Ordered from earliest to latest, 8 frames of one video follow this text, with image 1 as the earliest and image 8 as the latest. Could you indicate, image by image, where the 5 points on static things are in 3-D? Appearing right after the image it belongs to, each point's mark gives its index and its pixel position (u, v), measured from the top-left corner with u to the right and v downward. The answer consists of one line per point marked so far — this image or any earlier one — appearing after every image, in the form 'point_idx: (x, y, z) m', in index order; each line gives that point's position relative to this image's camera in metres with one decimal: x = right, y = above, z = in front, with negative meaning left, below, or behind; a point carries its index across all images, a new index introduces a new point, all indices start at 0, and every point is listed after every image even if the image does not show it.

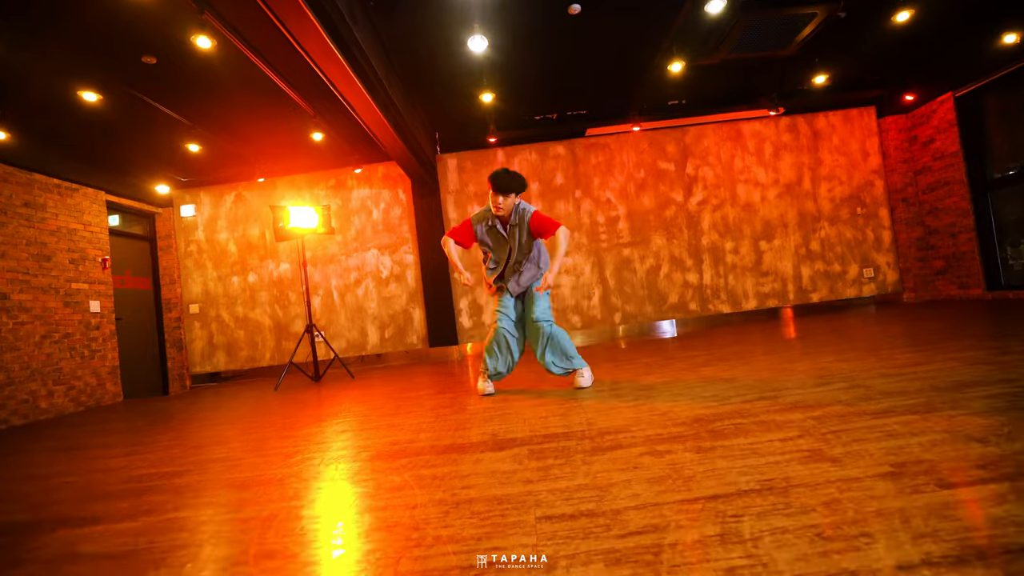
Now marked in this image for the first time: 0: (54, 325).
0: (-4.2, -0.3, +4.6) m
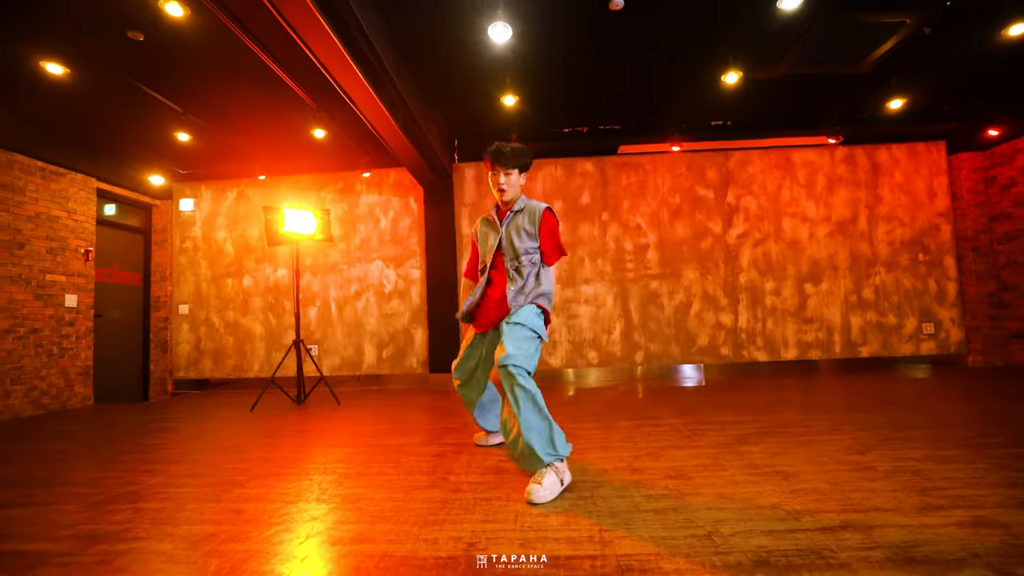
0: (-4.1, -0.3, +4.2) m
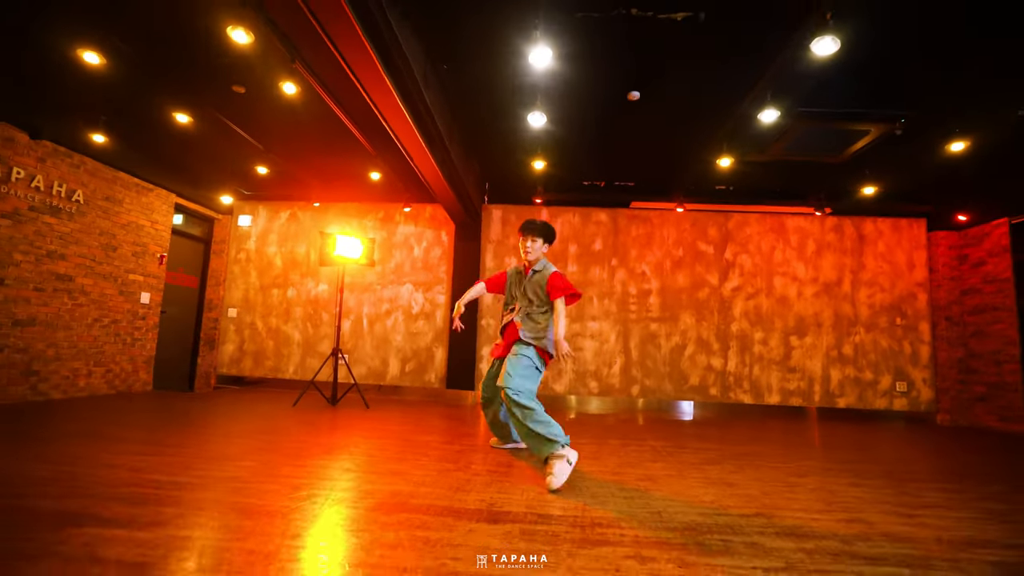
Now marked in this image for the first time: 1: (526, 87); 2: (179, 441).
0: (-4.0, -0.2, +4.9) m
1: (+0.1, +1.4, +3.6) m
2: (-2.1, -1.0, +3.3) m
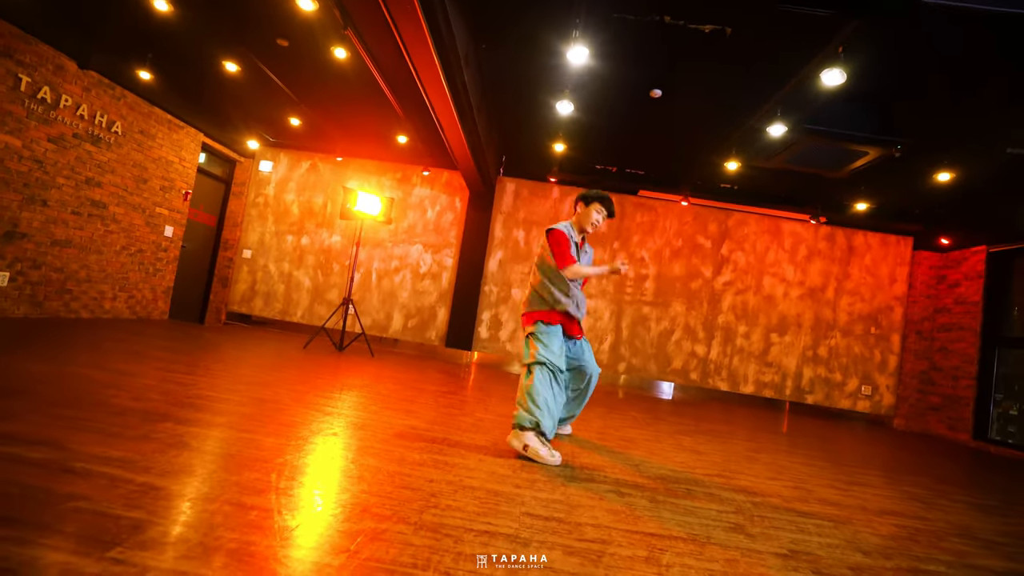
0: (-3.9, +0.5, +5.2) m
1: (+0.3, +1.6, +3.8) m
2: (-2.1, -0.6, +3.6) m
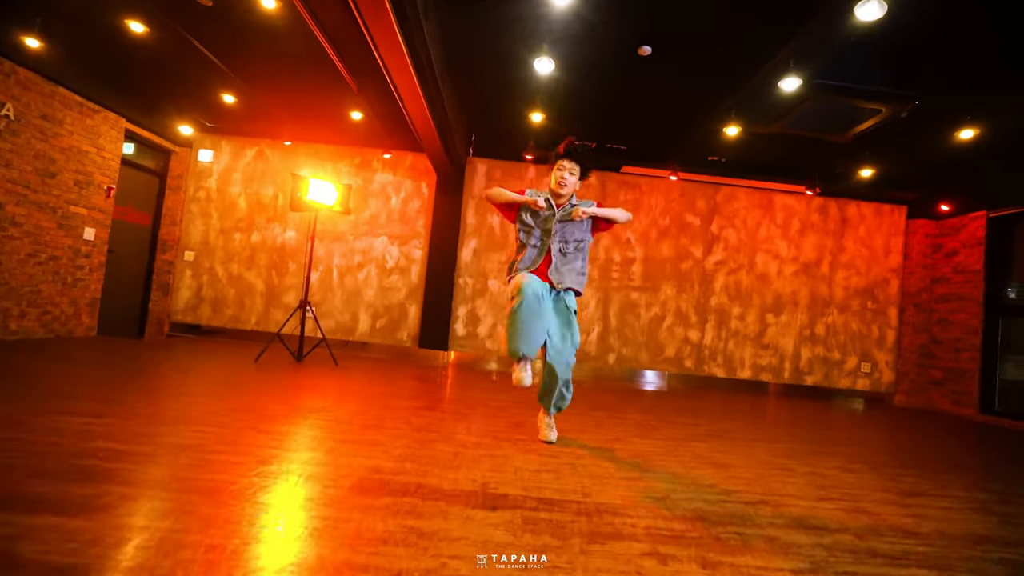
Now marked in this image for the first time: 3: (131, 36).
0: (-4.1, +0.4, +4.4) m
1: (+0.1, +1.7, +3.2) m
2: (-2.2, -0.6, +3.0) m
3: (-2.7, +1.8, +3.6) m
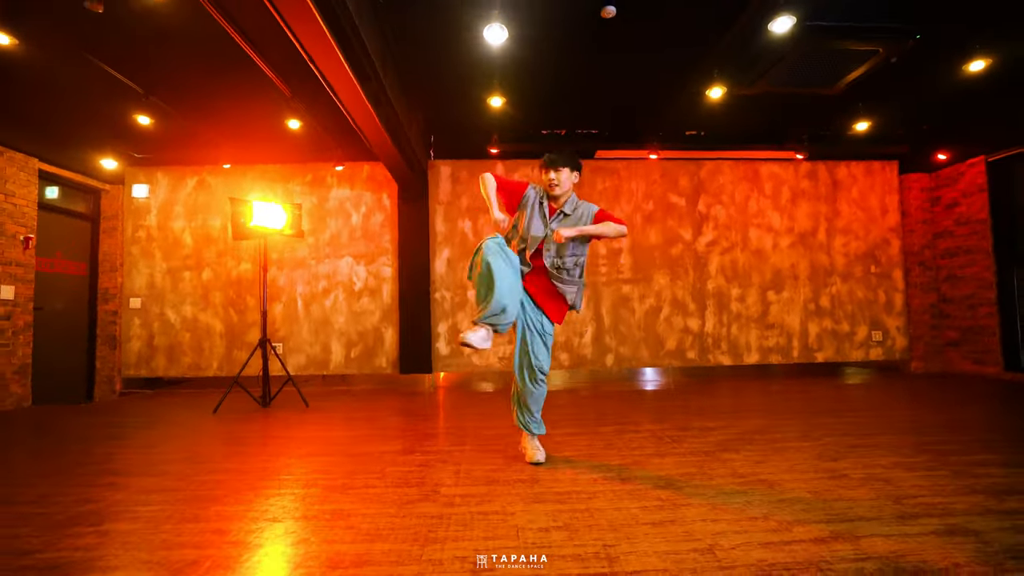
0: (-4.3, -0.2, +3.8) m
1: (-0.2, +1.6, +2.8) m
2: (-2.2, -0.9, +2.4) m
3: (-3.0, +1.4, +3.0) m
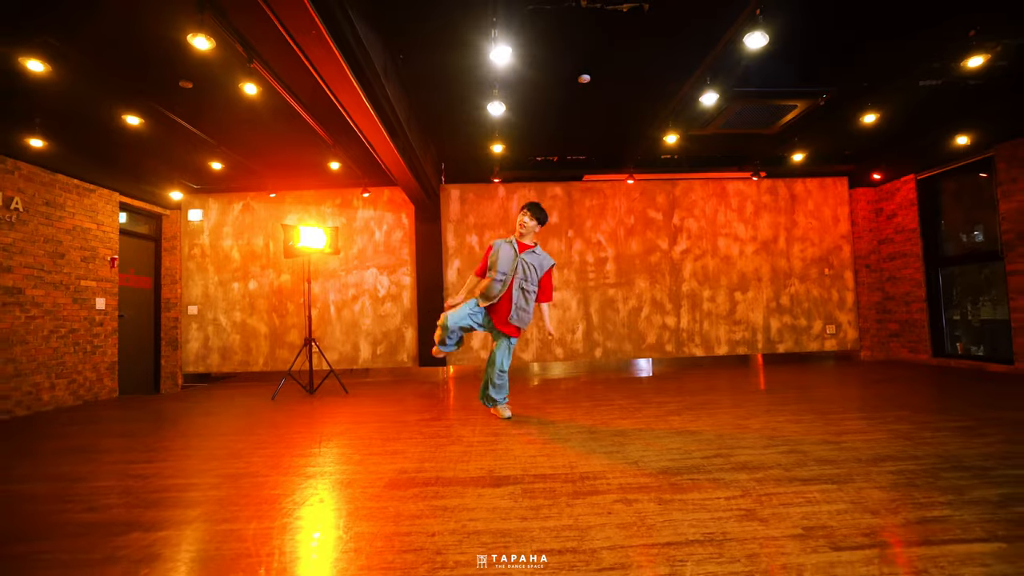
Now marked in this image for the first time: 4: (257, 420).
0: (-4.3, -0.3, +4.8) m
1: (-0.2, +1.6, +3.7) m
2: (-2.2, -1.0, +3.3) m
3: (-3.0, +1.3, +4.0) m
4: (-2.1, -1.1, +4.2) m
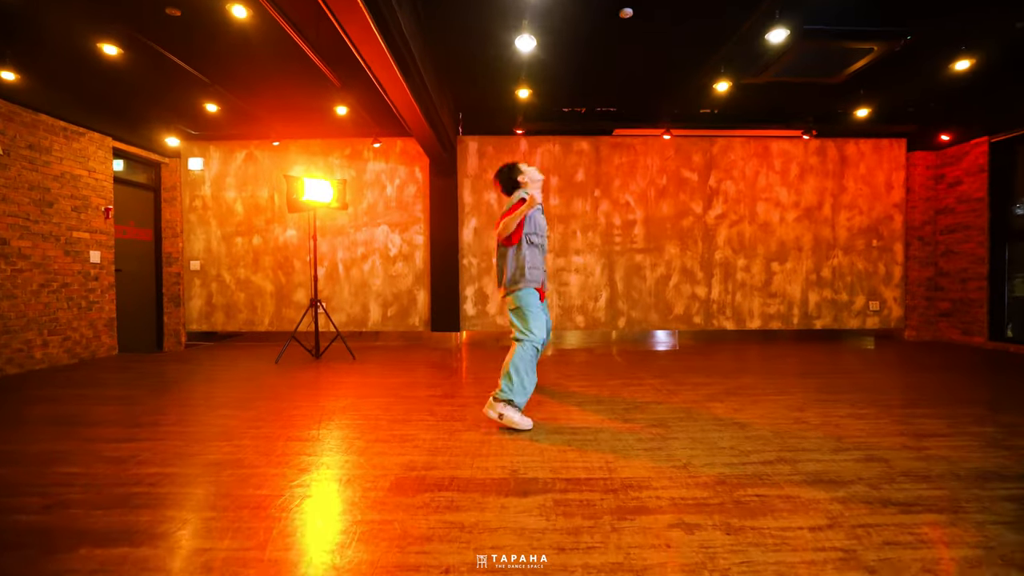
0: (-4.1, +0.1, +4.5) m
1: (0.0, +1.8, +3.2) m
2: (-2.1, -0.8, +3.1) m
3: (-2.8, +1.6, +3.5) m
4: (-2.0, -0.8, +3.9) m
